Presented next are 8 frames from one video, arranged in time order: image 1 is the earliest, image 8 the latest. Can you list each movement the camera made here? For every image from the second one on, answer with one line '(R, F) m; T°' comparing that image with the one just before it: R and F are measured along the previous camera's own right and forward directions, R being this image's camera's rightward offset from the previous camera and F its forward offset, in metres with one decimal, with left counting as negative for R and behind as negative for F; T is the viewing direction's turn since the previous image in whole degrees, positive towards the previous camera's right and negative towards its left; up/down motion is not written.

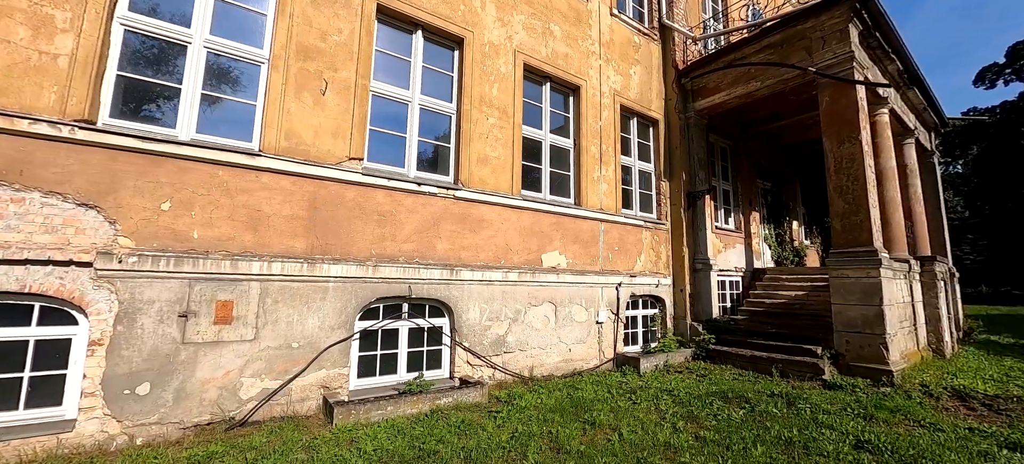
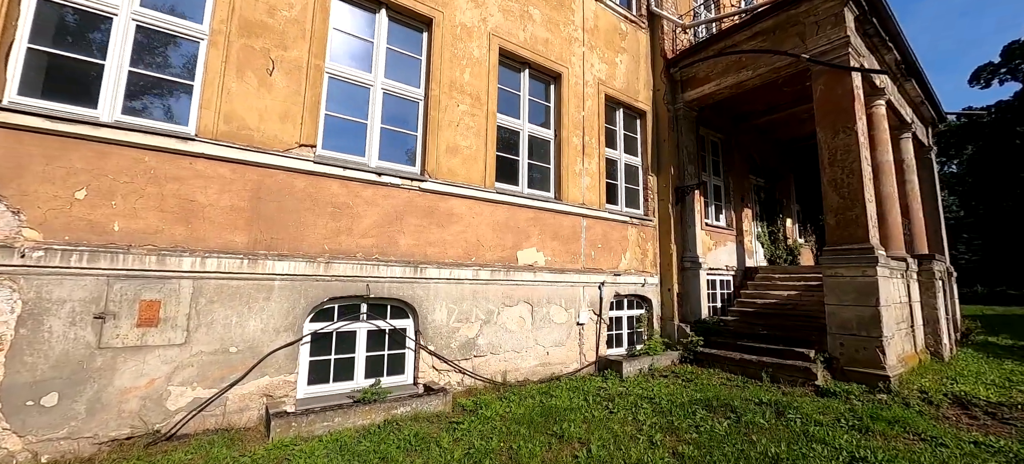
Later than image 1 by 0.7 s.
(+0.4, +0.4) m; 0°
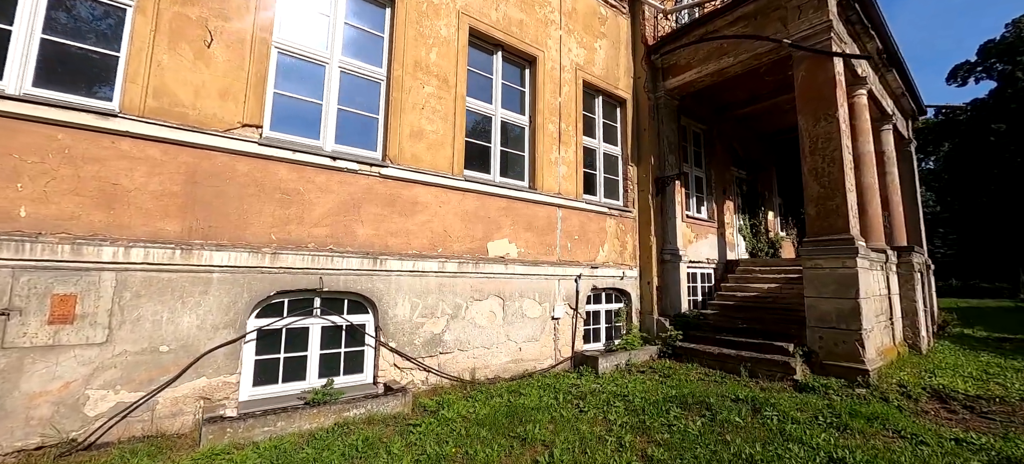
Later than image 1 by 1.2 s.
(+0.3, +0.3) m; +2°
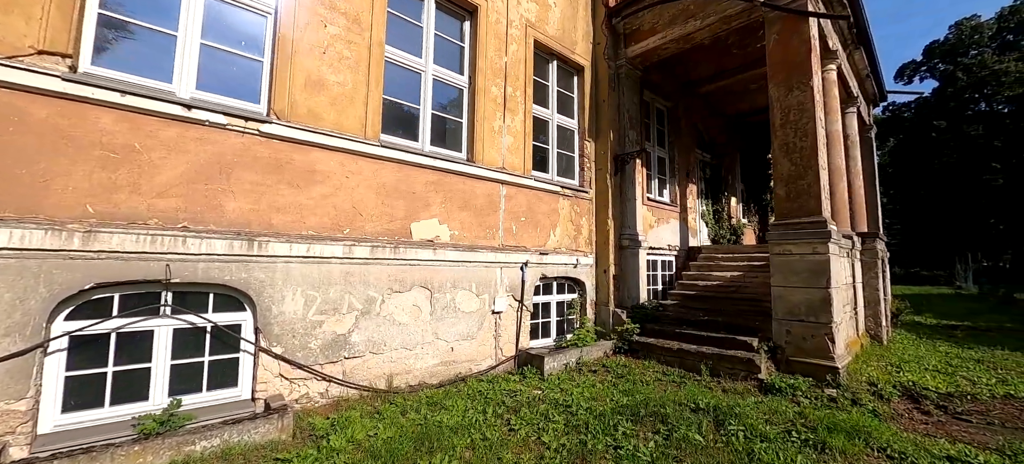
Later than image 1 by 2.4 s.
(+0.5, +0.9) m; +4°
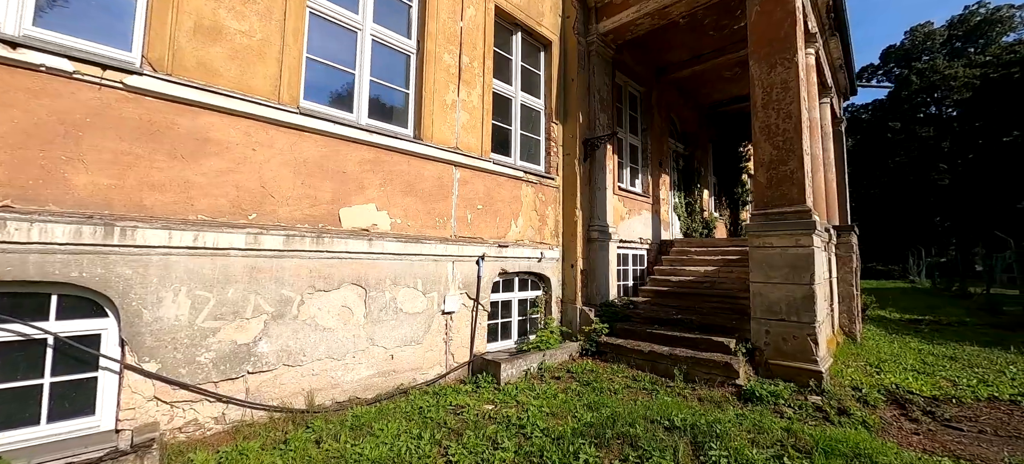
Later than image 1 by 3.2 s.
(+0.3, +0.6) m; +4°
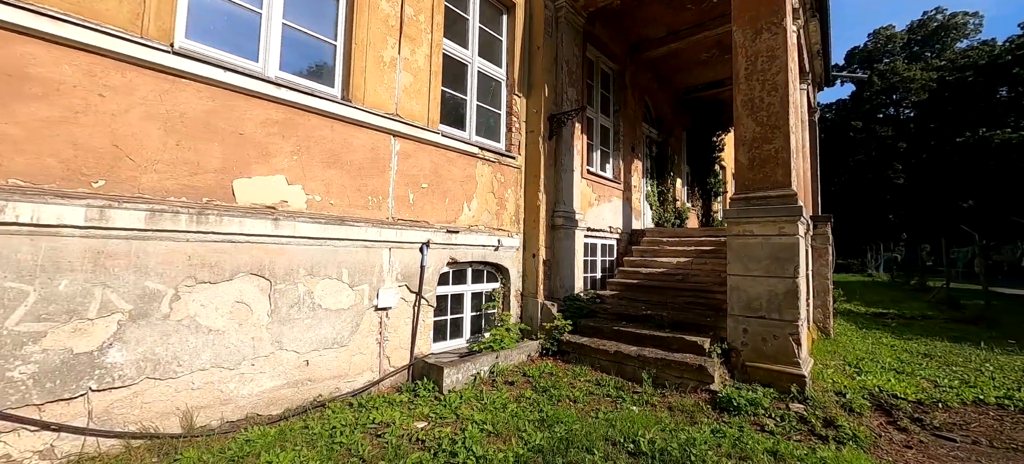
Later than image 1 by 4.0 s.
(+0.3, +0.6) m; +4°
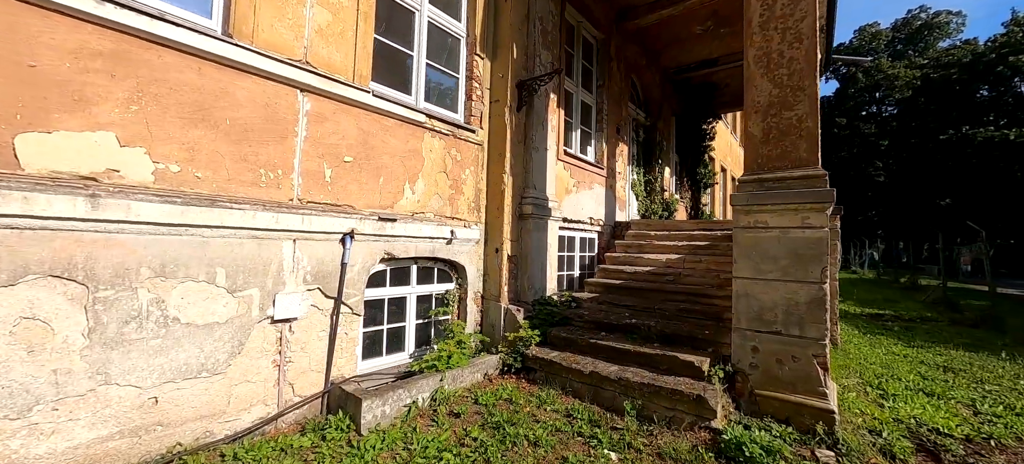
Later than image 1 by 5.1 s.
(+0.3, +0.9) m; +2°
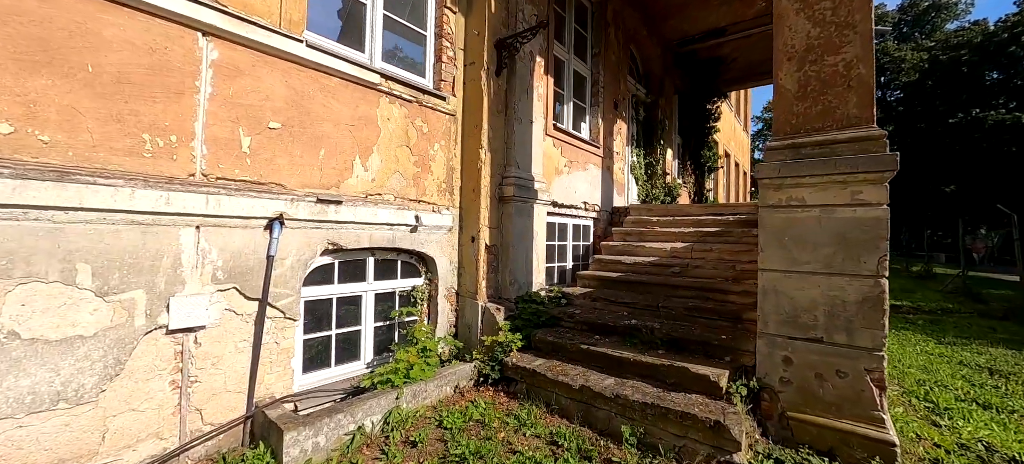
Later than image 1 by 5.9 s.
(+0.2, +0.6) m; 0°
